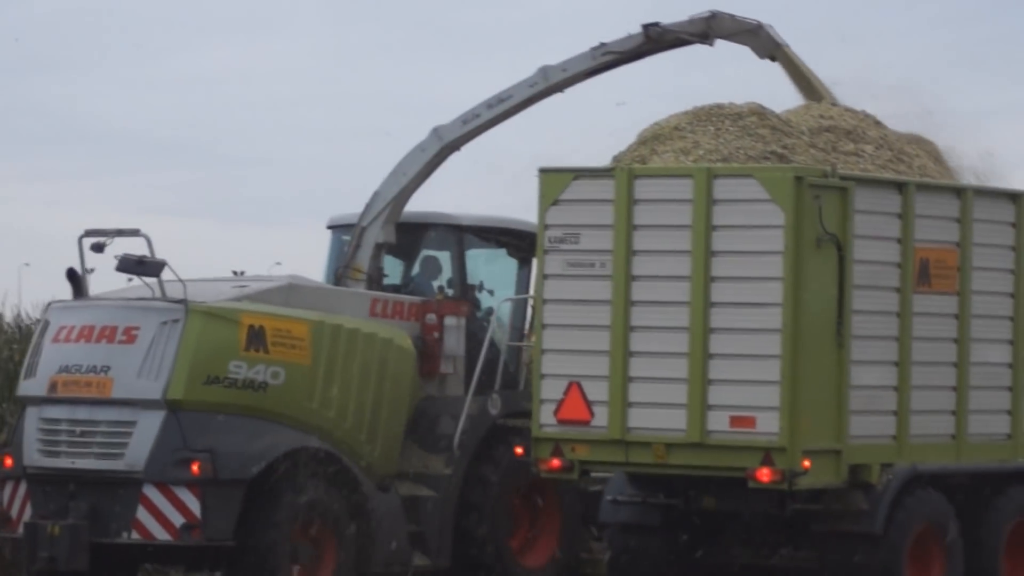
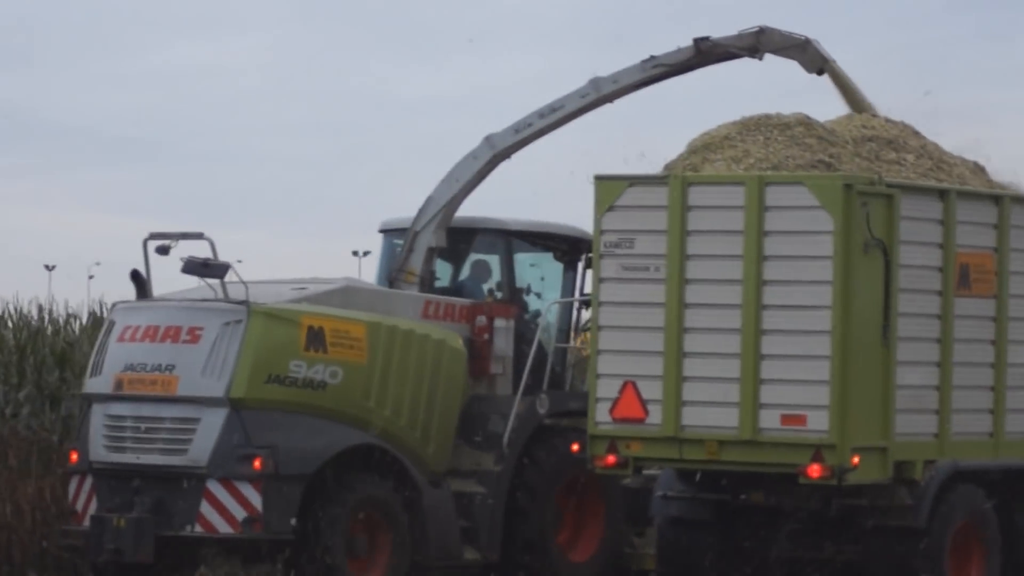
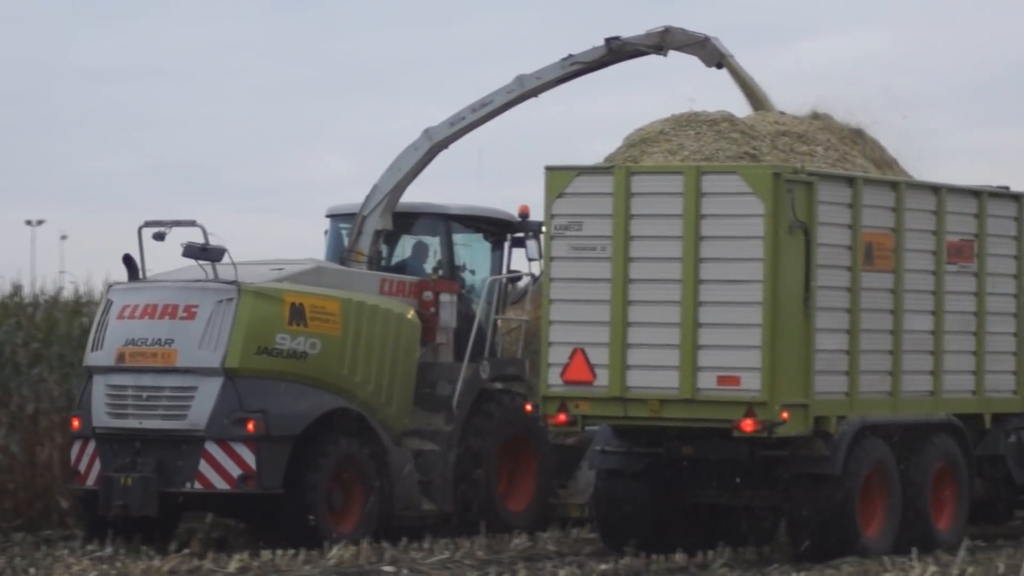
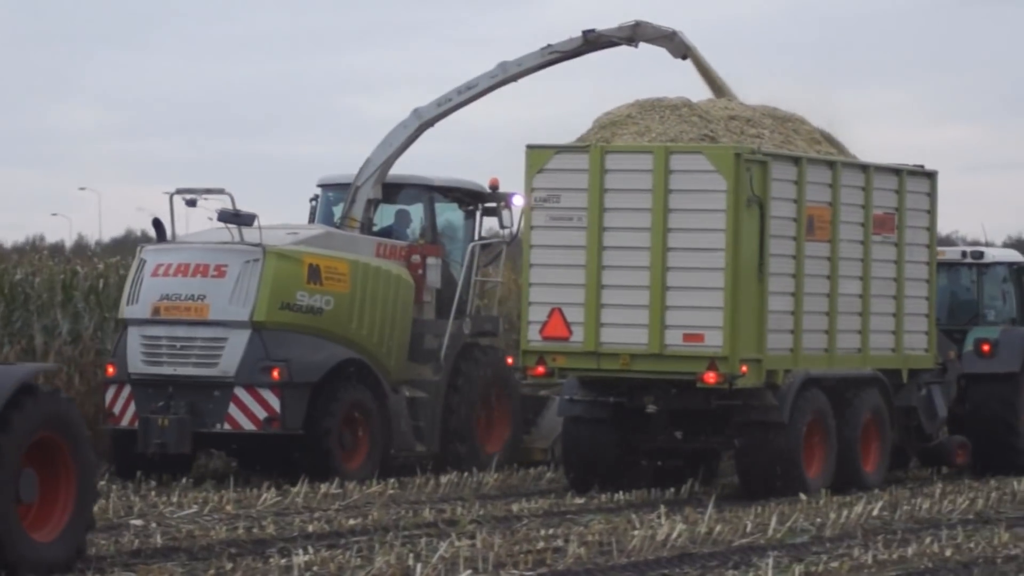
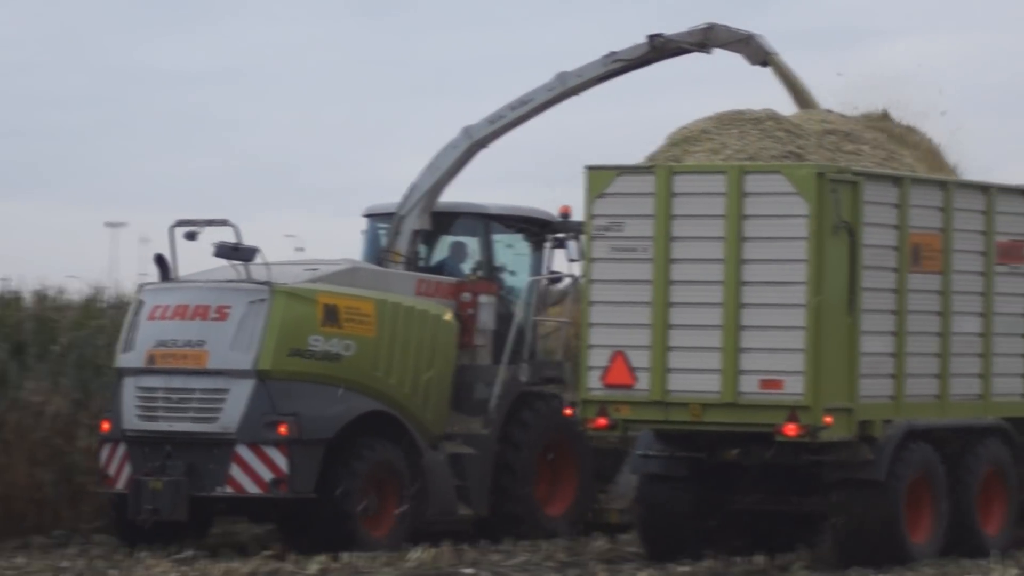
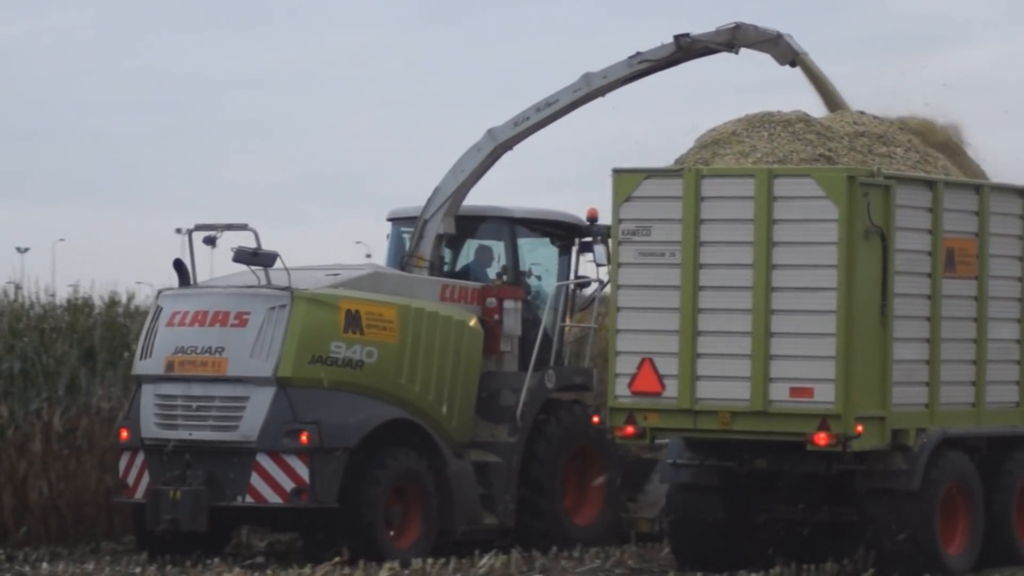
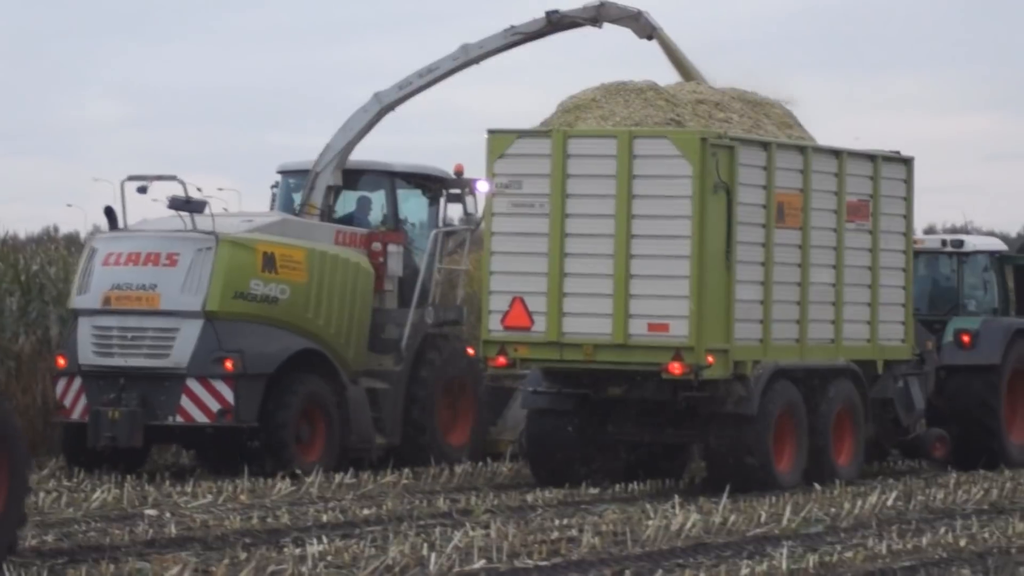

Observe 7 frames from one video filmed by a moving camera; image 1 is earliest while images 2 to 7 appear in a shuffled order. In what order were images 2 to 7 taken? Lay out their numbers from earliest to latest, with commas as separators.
2, 6, 5, 3, 7, 4
